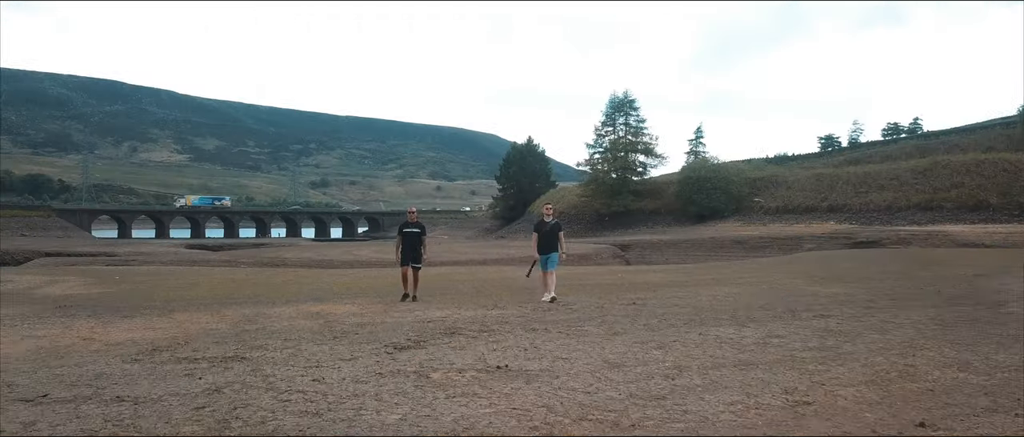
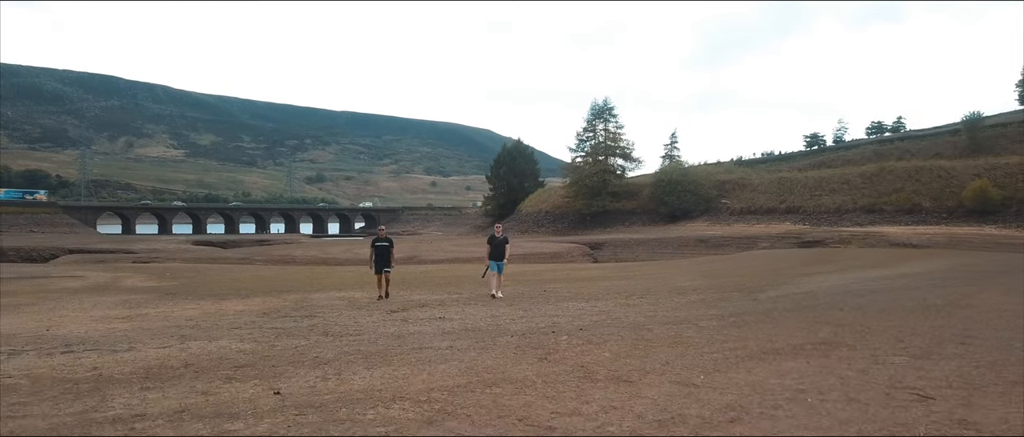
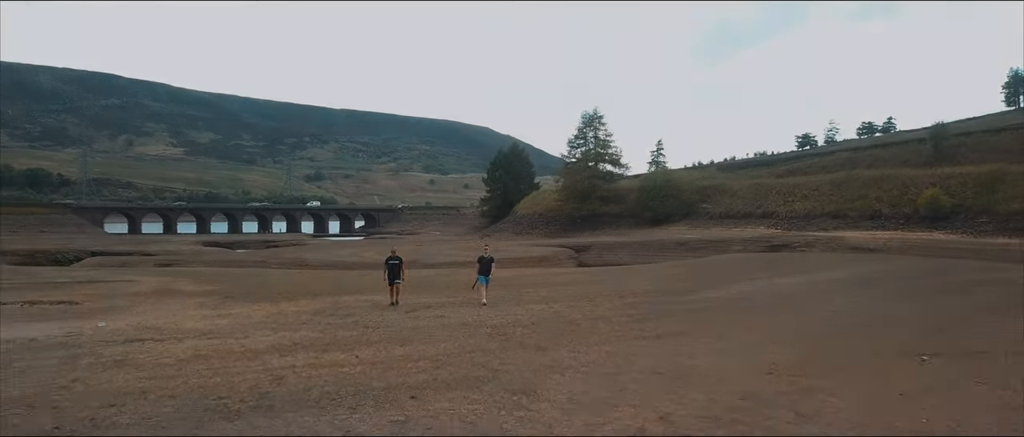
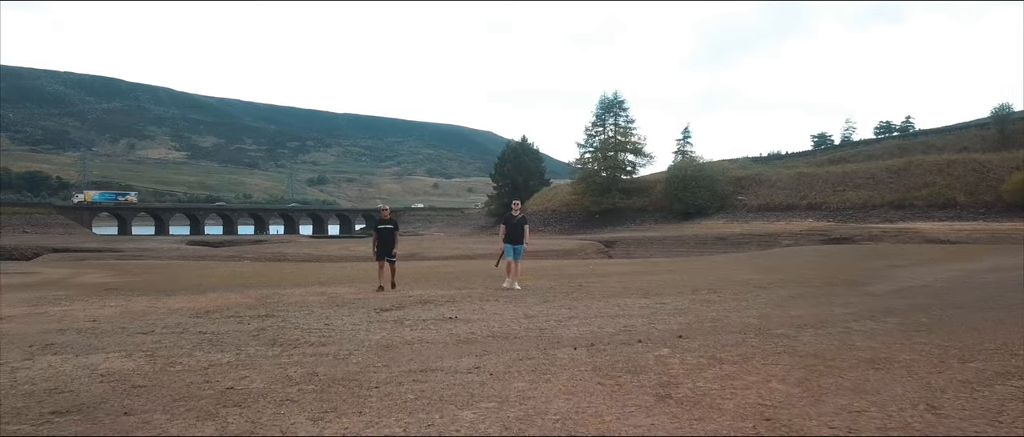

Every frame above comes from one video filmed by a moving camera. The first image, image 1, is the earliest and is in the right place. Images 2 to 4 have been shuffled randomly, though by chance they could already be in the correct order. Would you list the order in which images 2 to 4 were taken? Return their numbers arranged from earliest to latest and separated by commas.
4, 2, 3
